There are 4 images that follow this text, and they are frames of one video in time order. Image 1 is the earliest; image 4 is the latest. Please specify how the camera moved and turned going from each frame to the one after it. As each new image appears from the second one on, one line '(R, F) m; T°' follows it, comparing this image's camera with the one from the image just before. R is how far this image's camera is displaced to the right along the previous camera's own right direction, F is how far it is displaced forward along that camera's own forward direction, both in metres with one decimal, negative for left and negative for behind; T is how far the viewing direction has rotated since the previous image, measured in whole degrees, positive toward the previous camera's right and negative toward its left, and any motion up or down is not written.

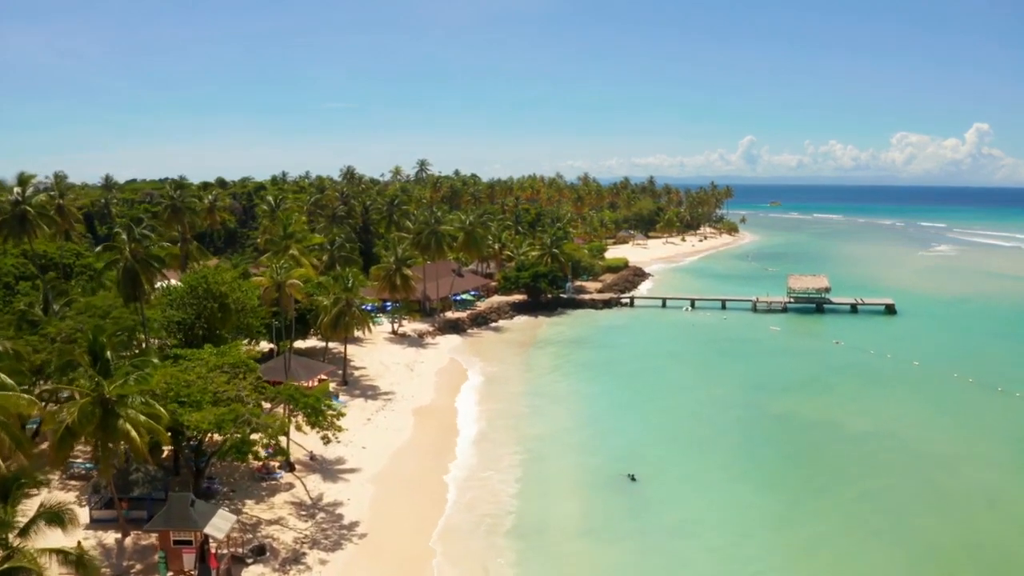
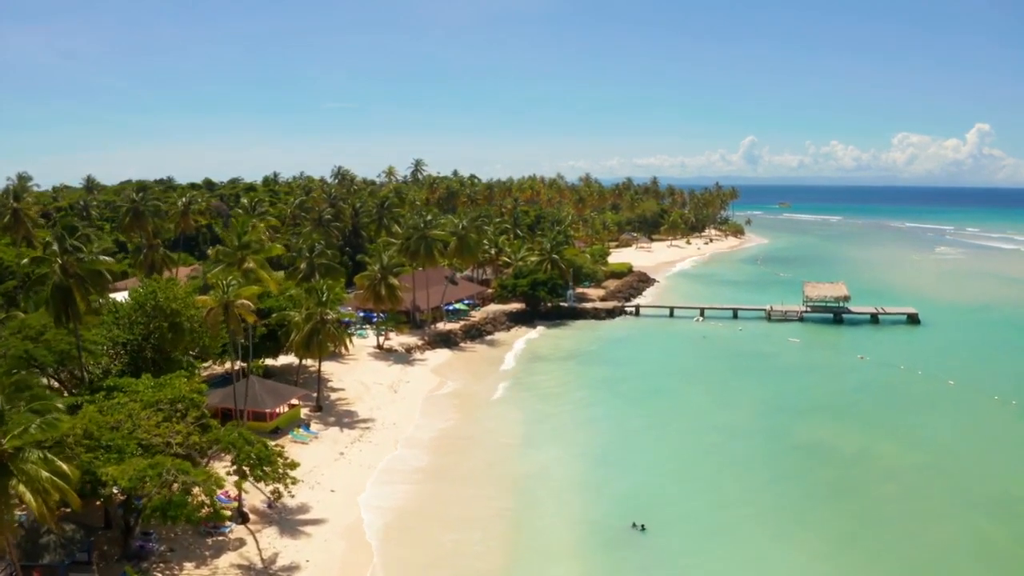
(+0.3, +3.9) m; 0°
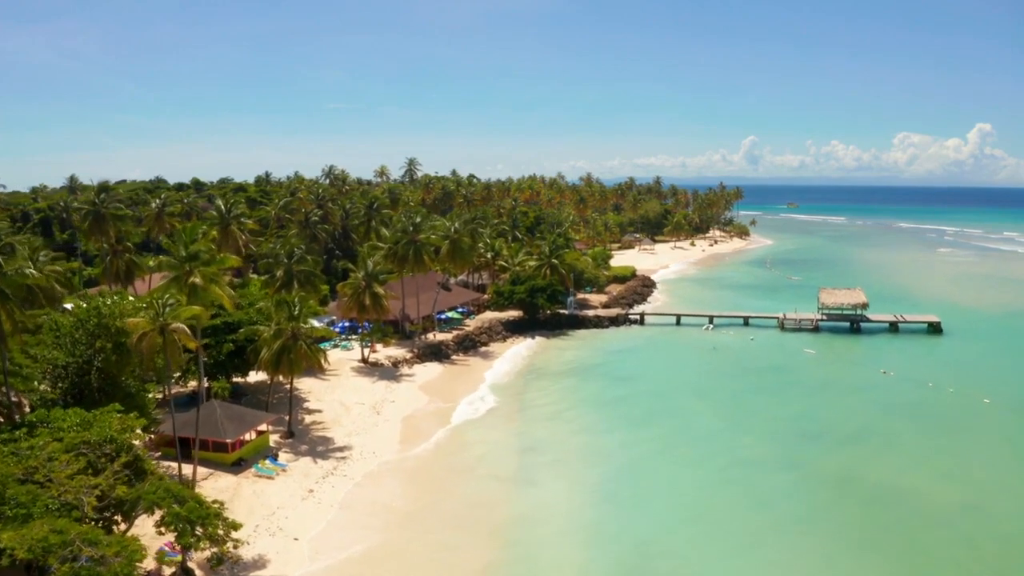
(+0.3, +3.4) m; 0°
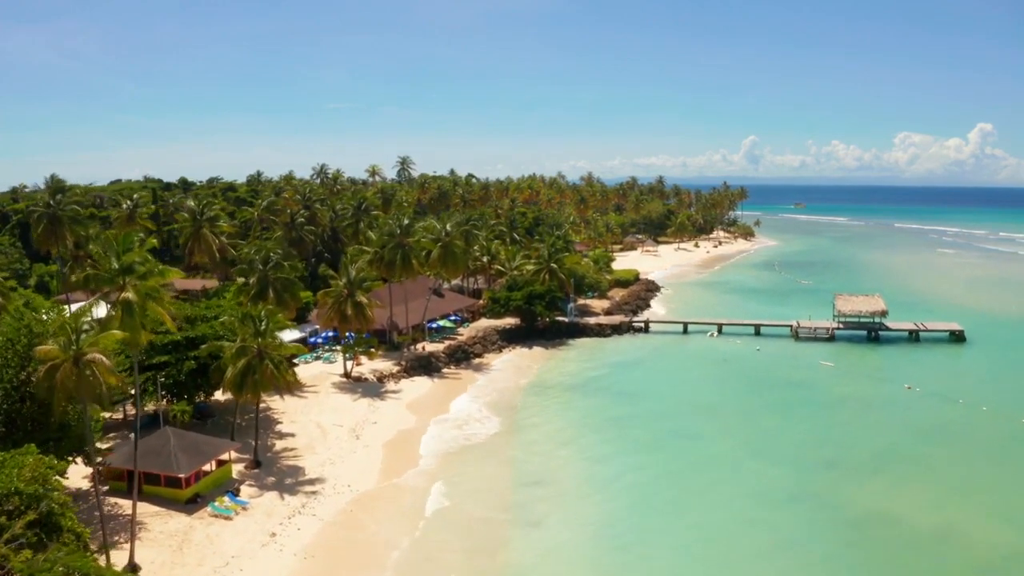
(+0.3, +3.1) m; 0°
